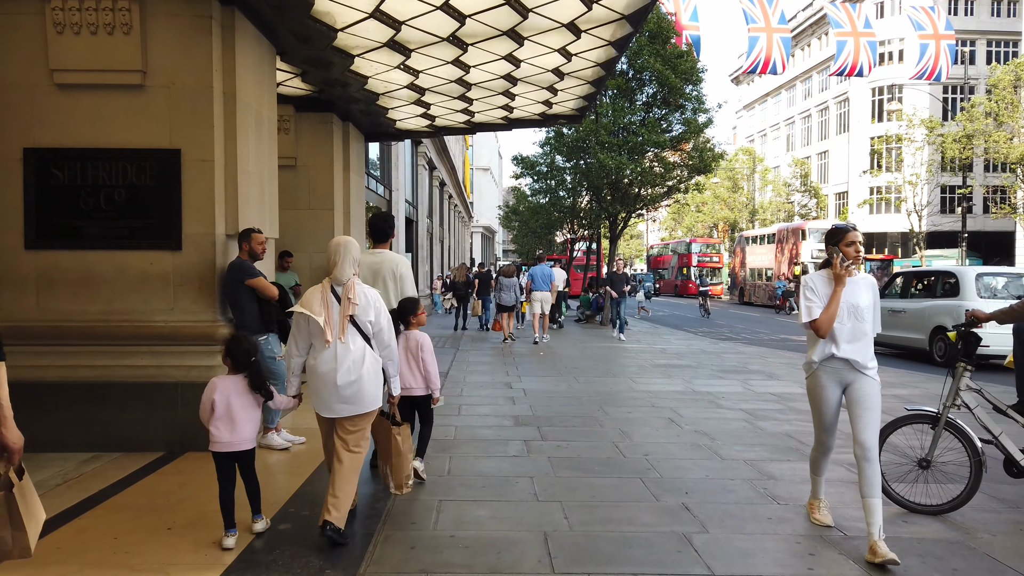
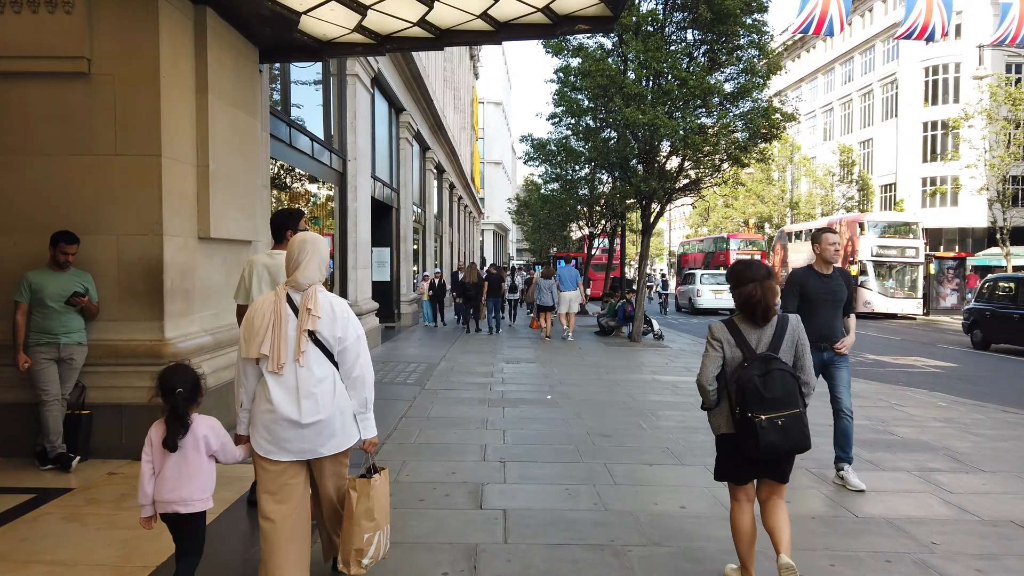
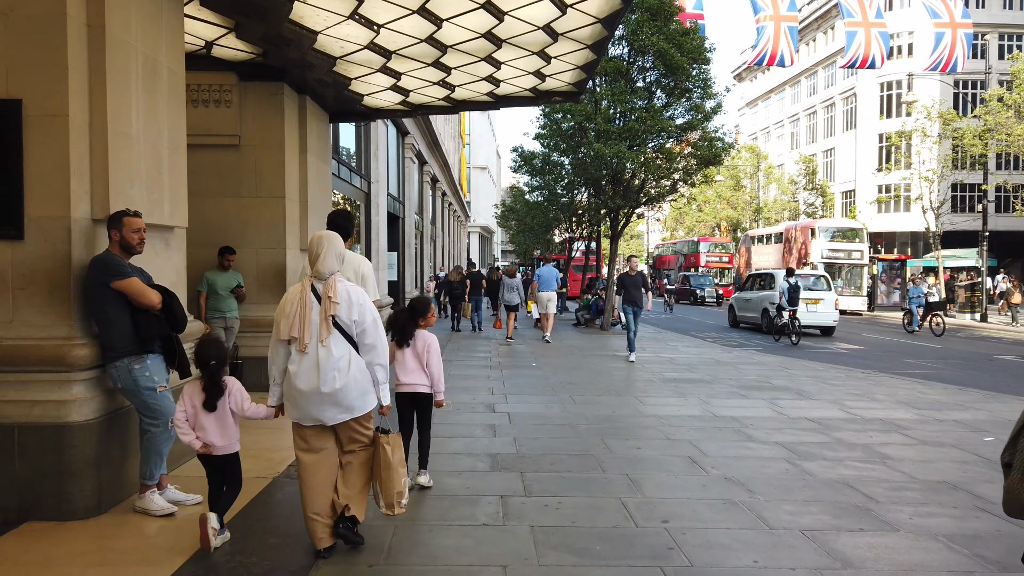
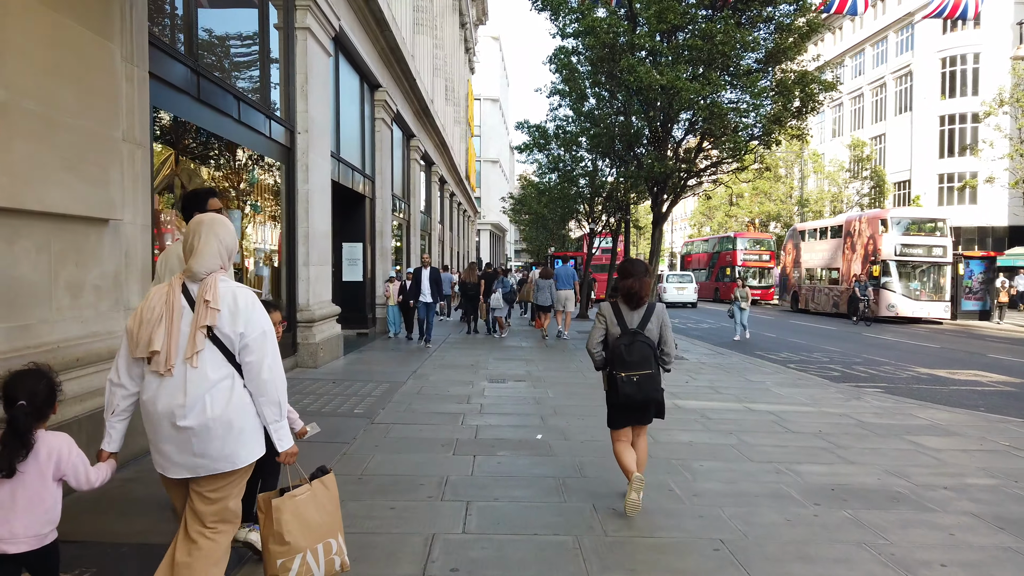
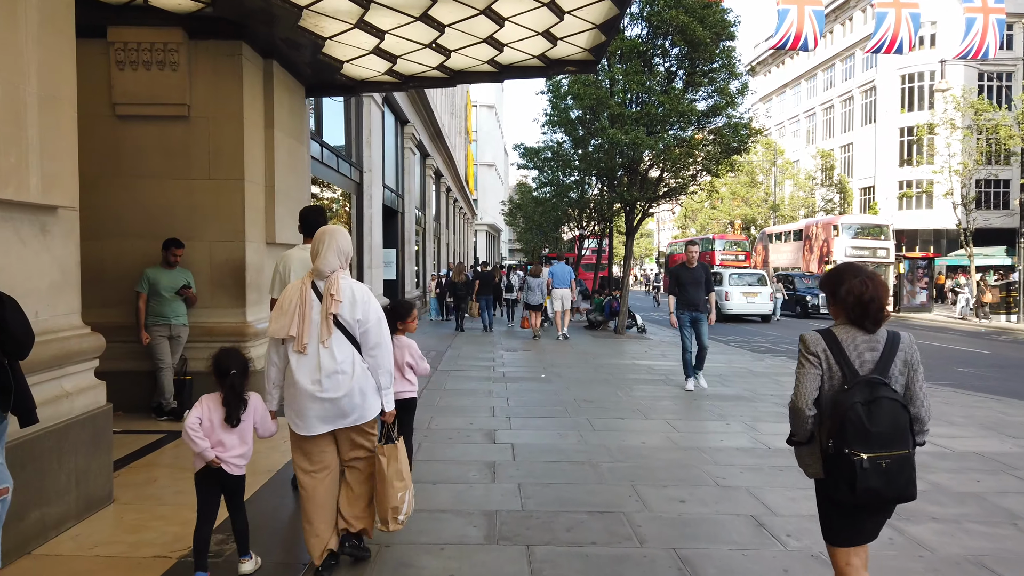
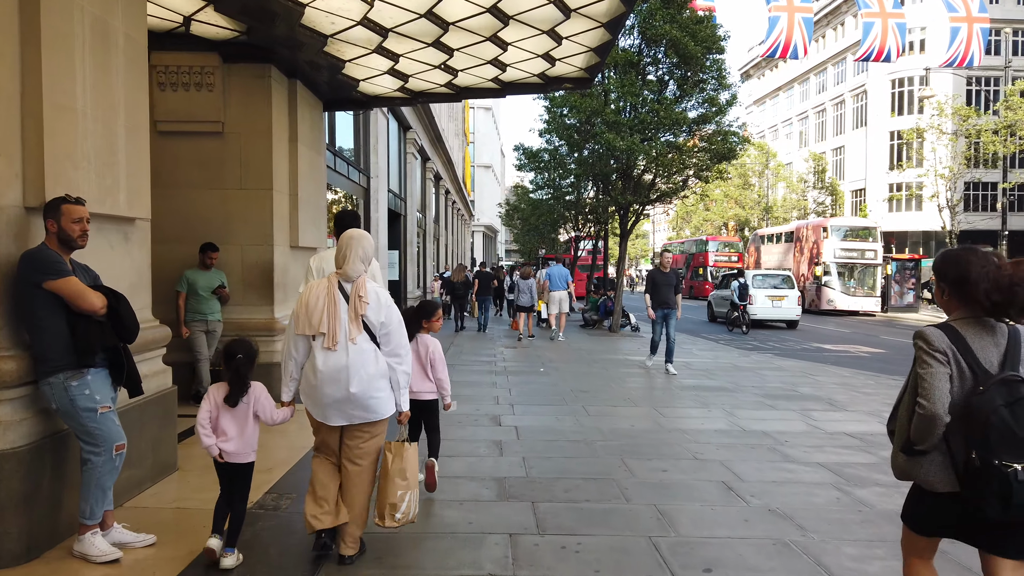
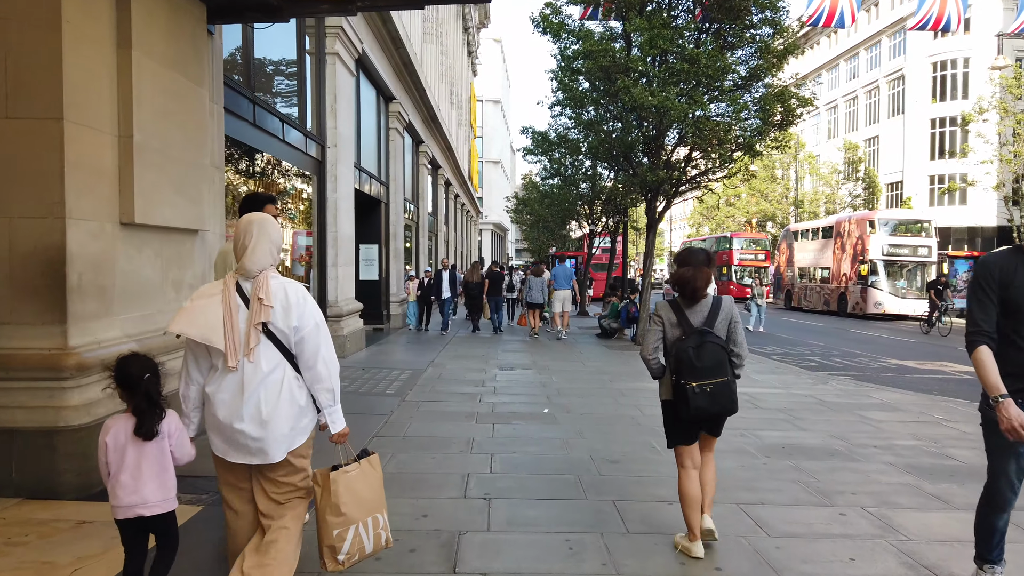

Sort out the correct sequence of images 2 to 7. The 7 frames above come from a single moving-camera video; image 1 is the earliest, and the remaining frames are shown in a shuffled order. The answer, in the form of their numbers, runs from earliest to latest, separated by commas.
3, 6, 5, 2, 7, 4
